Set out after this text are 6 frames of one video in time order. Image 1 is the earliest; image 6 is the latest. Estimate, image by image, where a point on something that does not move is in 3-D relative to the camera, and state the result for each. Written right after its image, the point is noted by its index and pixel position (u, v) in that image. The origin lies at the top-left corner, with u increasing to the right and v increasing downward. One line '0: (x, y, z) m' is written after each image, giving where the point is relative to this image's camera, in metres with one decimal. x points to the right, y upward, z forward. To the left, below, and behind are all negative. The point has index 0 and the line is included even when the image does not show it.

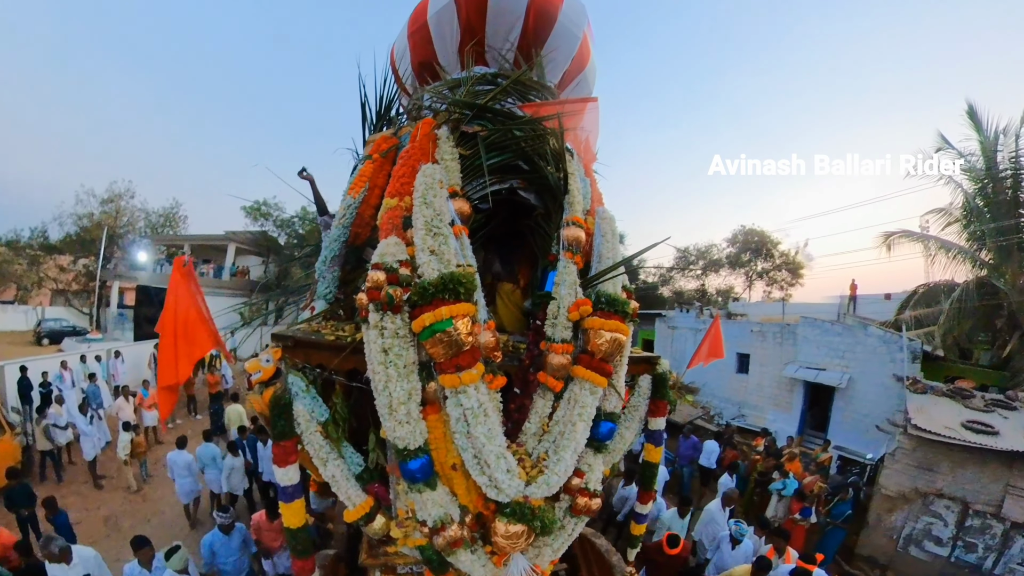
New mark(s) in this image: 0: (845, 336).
0: (+7.2, -1.0, +11.6) m
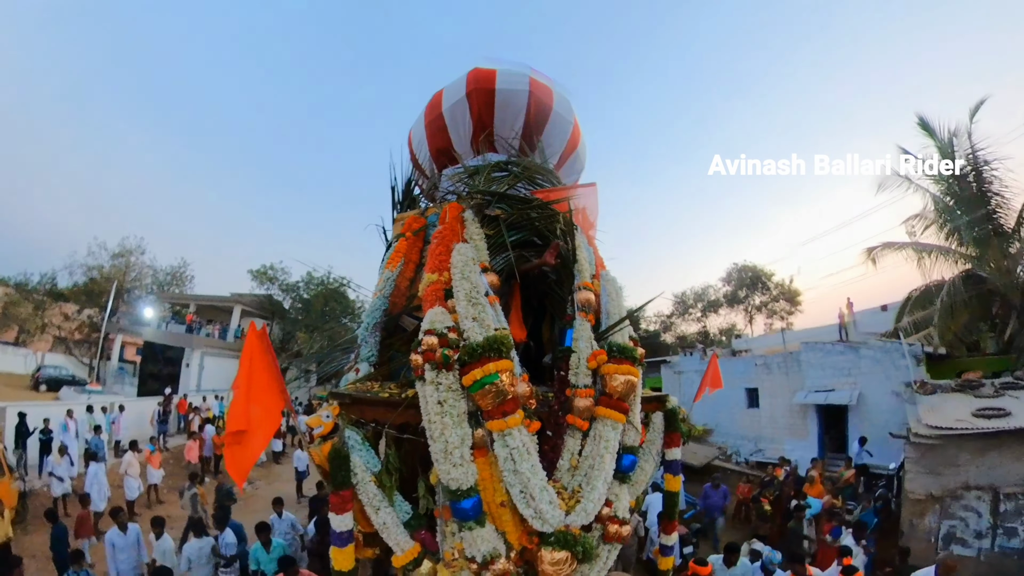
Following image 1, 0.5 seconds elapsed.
0: (+7.5, -1.4, +11.8) m
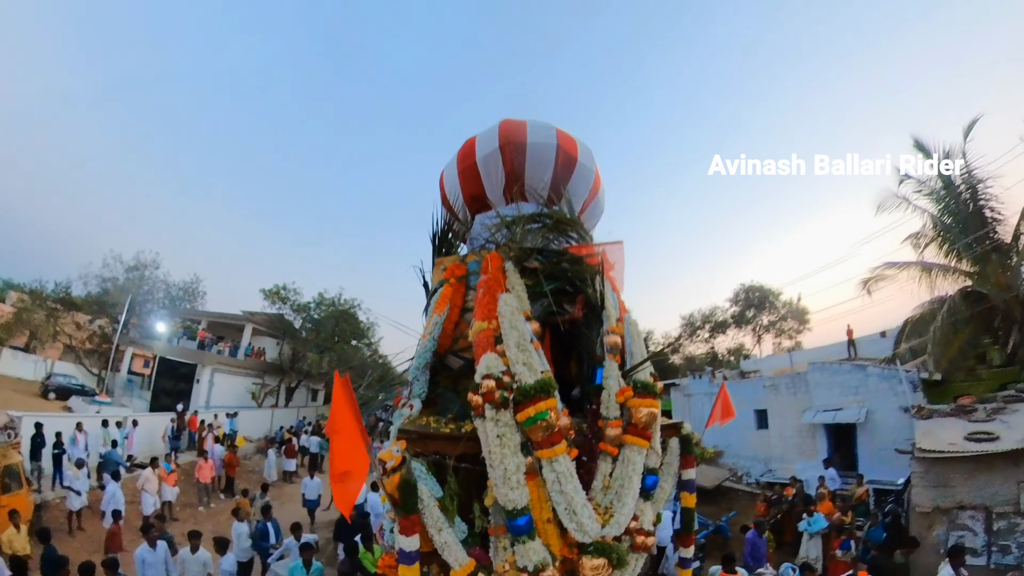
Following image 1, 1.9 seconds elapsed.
0: (+7.8, -1.9, +12.1) m
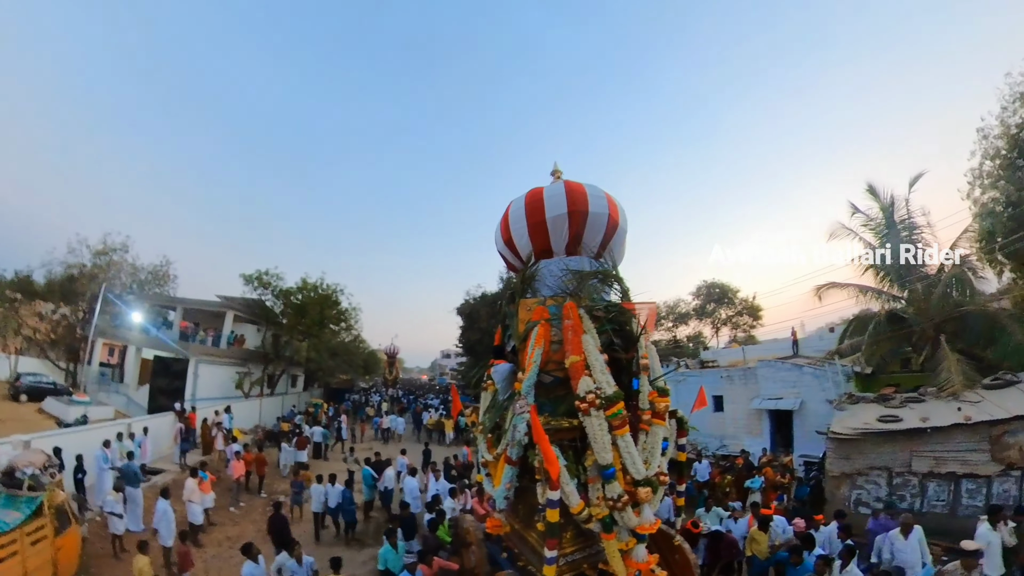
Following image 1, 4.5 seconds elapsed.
0: (+7.9, -2.2, +14.9) m
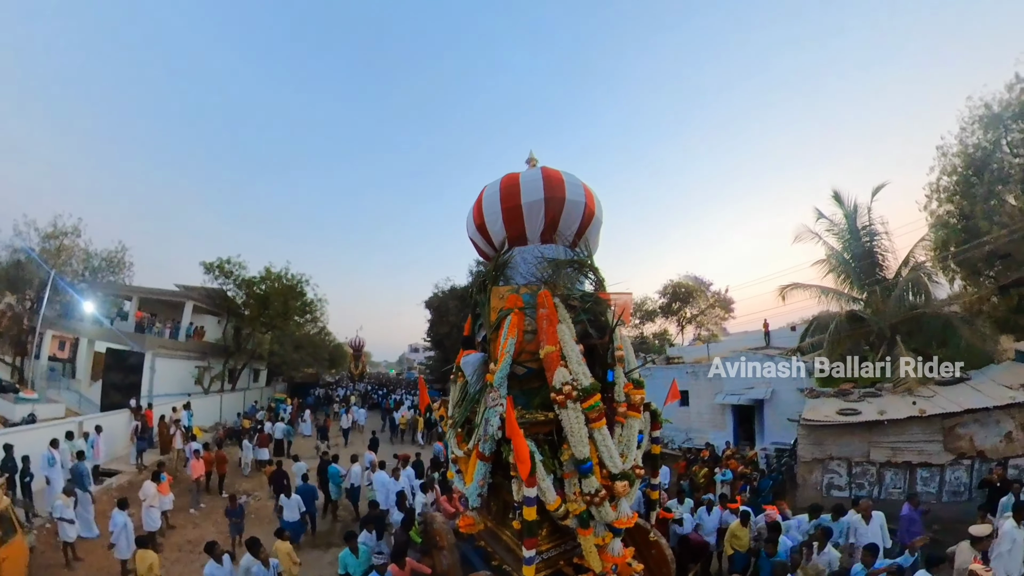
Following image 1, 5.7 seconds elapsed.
0: (+7.0, -2.2, +15.3) m
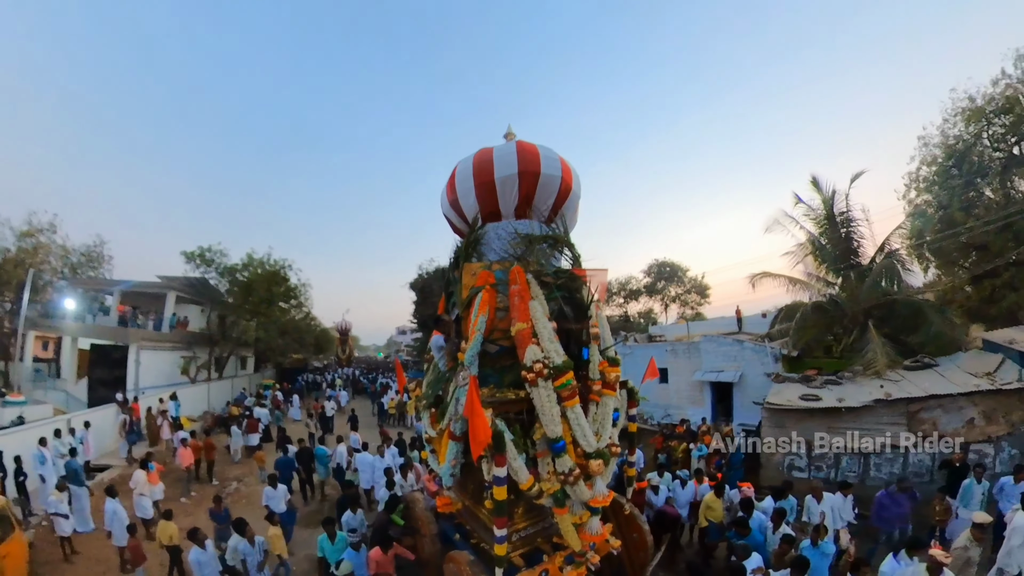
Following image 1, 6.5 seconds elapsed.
0: (+6.6, -1.7, +15.6) m
